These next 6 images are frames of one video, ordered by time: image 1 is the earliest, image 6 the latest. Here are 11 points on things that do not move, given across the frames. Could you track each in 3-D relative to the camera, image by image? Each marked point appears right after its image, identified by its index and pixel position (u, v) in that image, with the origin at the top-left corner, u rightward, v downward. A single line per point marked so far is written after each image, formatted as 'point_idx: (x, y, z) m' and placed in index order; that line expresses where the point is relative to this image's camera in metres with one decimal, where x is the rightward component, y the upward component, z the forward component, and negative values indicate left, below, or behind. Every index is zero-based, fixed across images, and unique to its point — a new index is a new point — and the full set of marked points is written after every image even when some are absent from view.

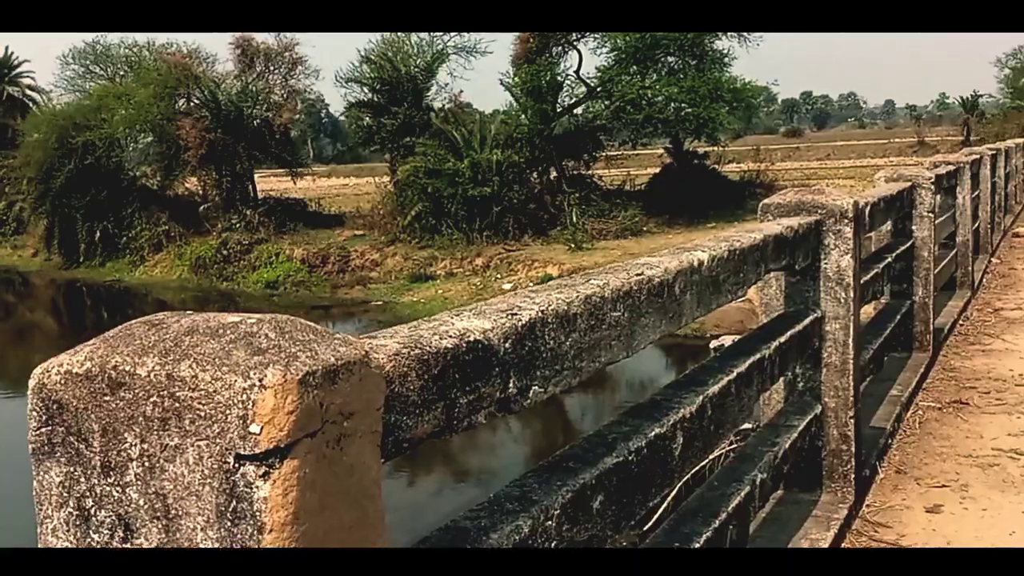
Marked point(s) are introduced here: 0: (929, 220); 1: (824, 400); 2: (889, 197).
0: (+2.4, +0.4, +5.4) m
1: (+1.1, -0.4, +3.3) m
2: (+1.9, +0.5, +4.7) m
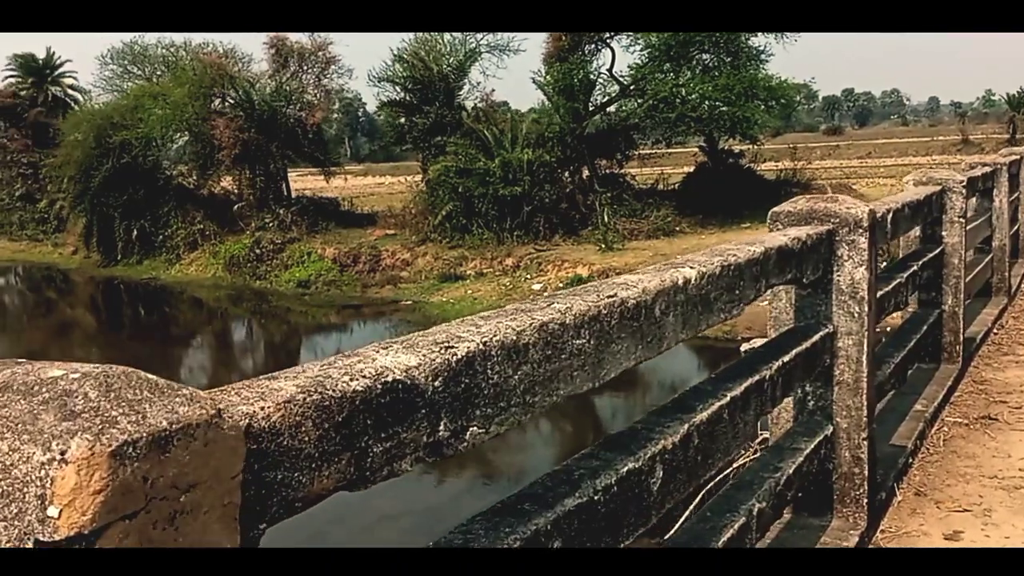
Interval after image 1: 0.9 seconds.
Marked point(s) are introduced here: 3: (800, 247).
0: (+2.5, +0.3, +5.2) m
1: (+1.1, -0.4, +3.1) m
2: (+2.0, +0.4, +4.5) m
3: (+0.9, +0.1, +2.7) m
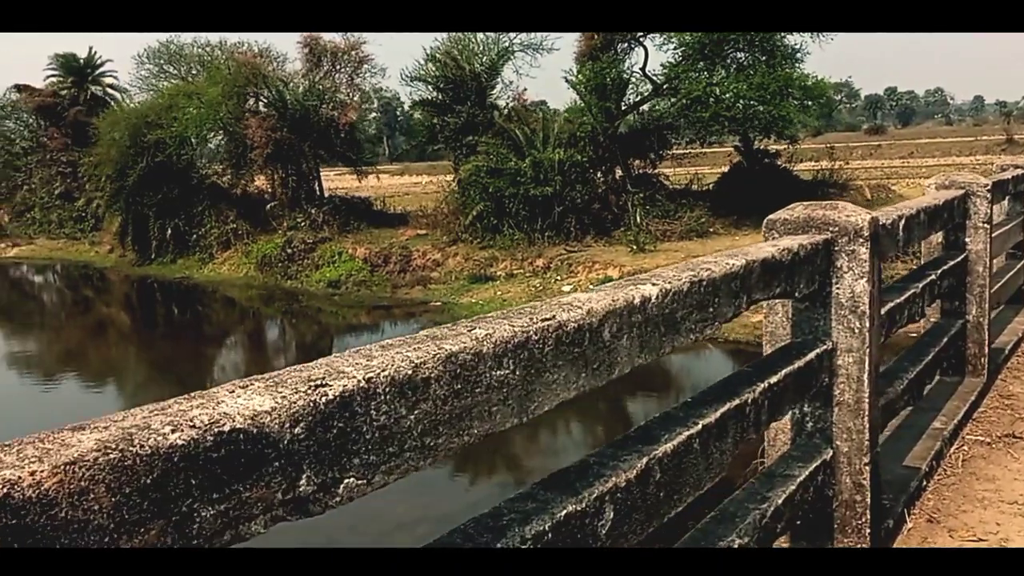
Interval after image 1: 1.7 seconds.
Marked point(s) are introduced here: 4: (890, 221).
0: (+2.5, +0.3, +4.9) m
1: (+1.0, -0.5, +2.9) m
2: (+1.9, +0.4, +4.2) m
3: (+0.8, +0.1, +2.5) m
4: (+1.4, +0.2, +3.4) m
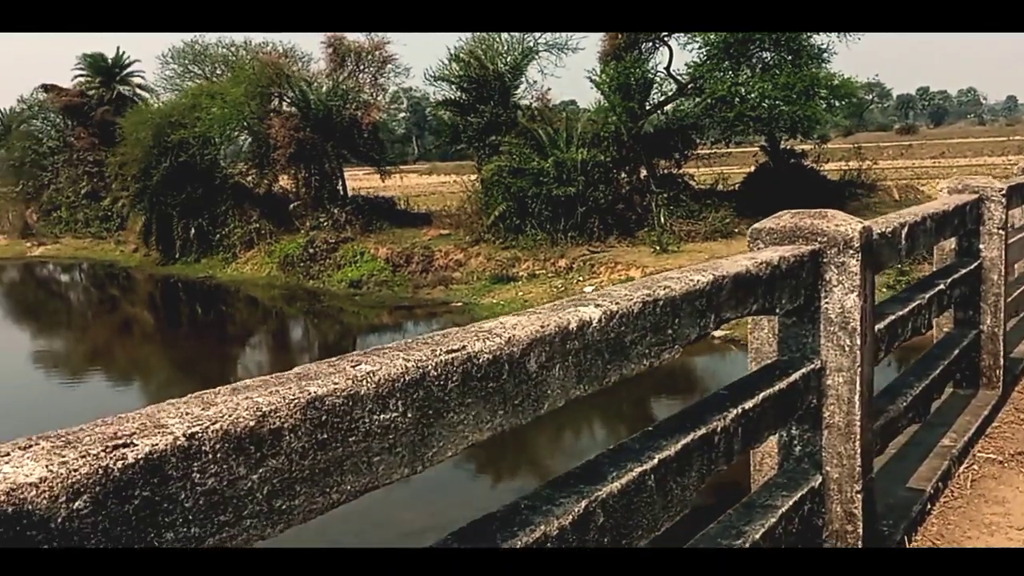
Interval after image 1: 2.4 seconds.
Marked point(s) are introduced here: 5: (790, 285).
0: (+2.5, +0.3, +4.6) m
1: (+0.9, -0.5, +2.7) m
2: (+1.9, +0.3, +4.0) m
3: (+0.7, 0.0, +2.3) m
4: (+1.3, +0.2, +3.2) m
5: (+0.7, 0.0, +2.5) m
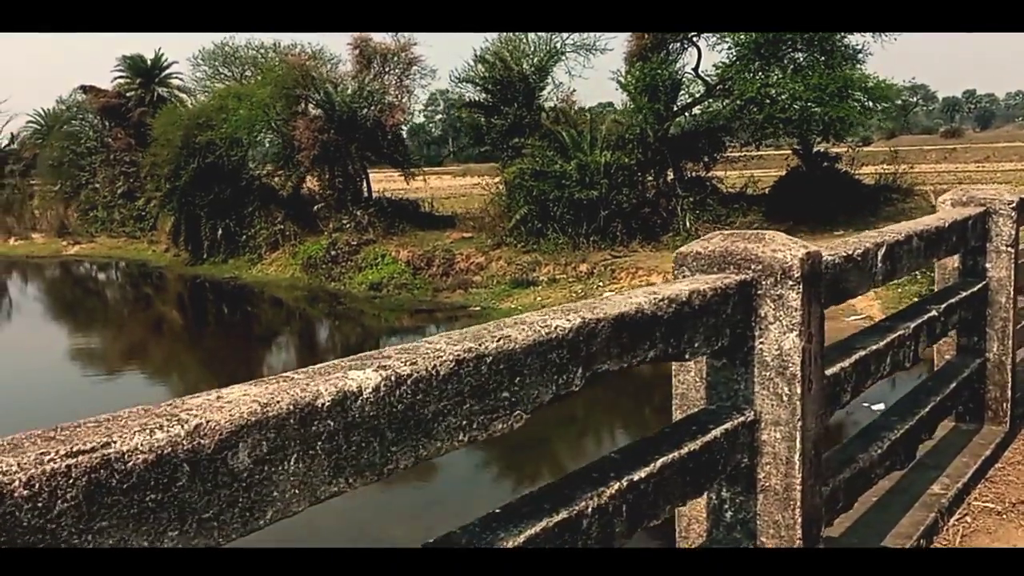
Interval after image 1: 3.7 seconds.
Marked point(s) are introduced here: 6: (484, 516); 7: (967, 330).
0: (+2.2, +0.1, +4.1) m
1: (+0.6, -0.6, +2.2) m
2: (+1.6, +0.2, +3.5) m
3: (+0.3, 0.0, +1.9) m
4: (+1.0, +0.1, +2.8) m
5: (+0.4, -0.1, +2.0) m
6: (-0.1, -0.4, +1.6) m
7: (+2.0, -0.2, +4.2) m
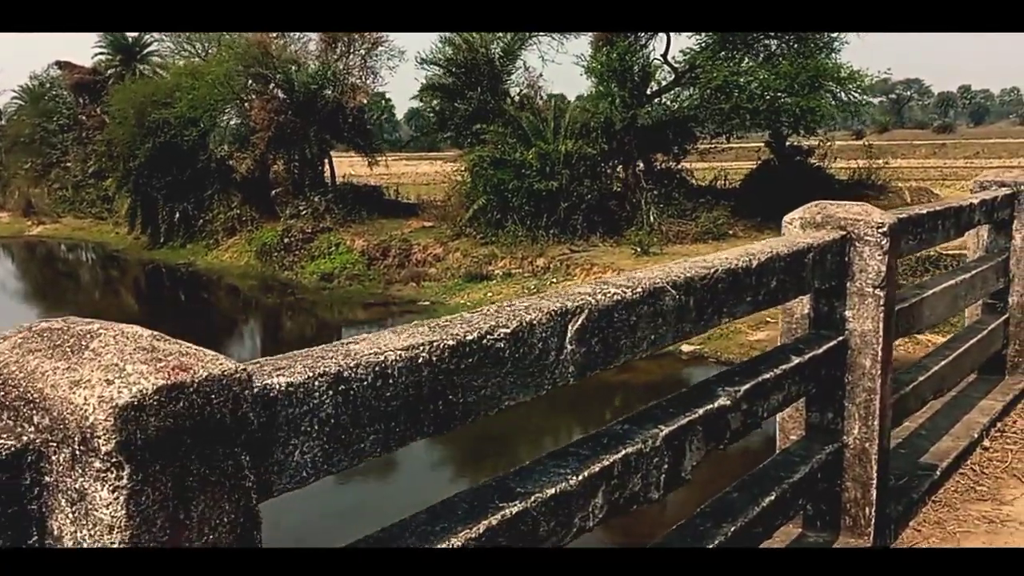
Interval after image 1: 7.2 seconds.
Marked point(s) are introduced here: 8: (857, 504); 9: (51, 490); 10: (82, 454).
0: (+1.2, 0.0, +2.9) m
1: (-0.4, -0.8, +1.0) m
2: (+0.5, 0.0, +2.3) m
3: (-0.7, -0.2, +0.6) m
4: (0.0, -0.1, +1.5) m
5: (-0.6, -0.3, +0.8) m
6: (-1.1, -0.6, +0.3) m
7: (+1.0, -0.4, +2.9) m
8: (+1.1, -0.7, +3.0) m
9: (-0.5, -0.2, +0.9) m
10: (-0.4, -0.2, +0.9) m
